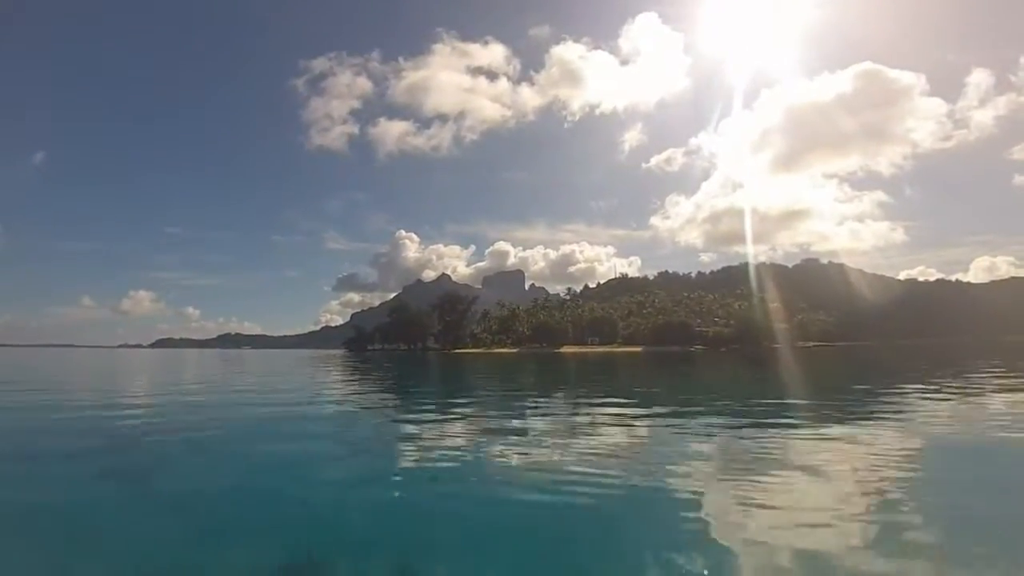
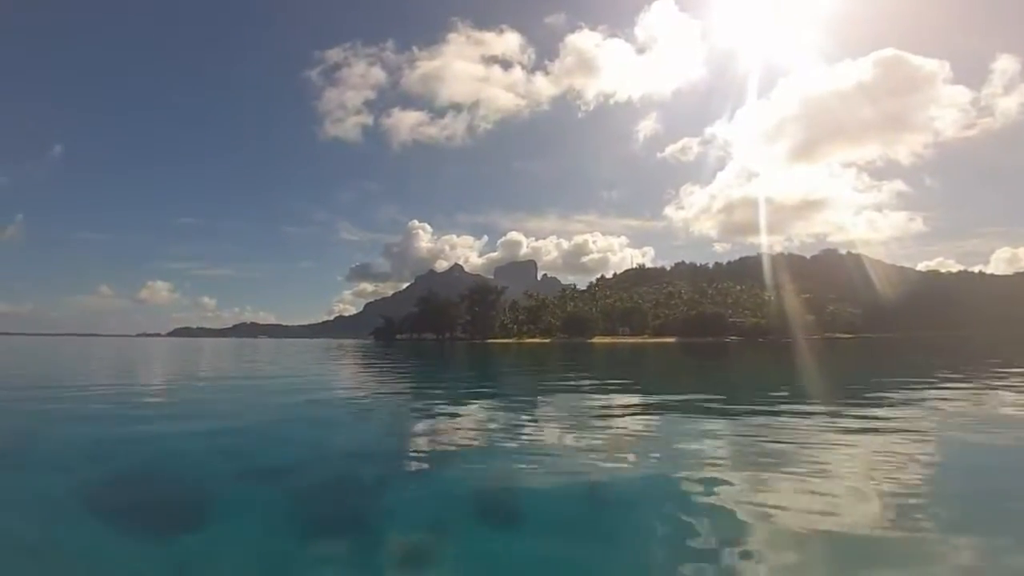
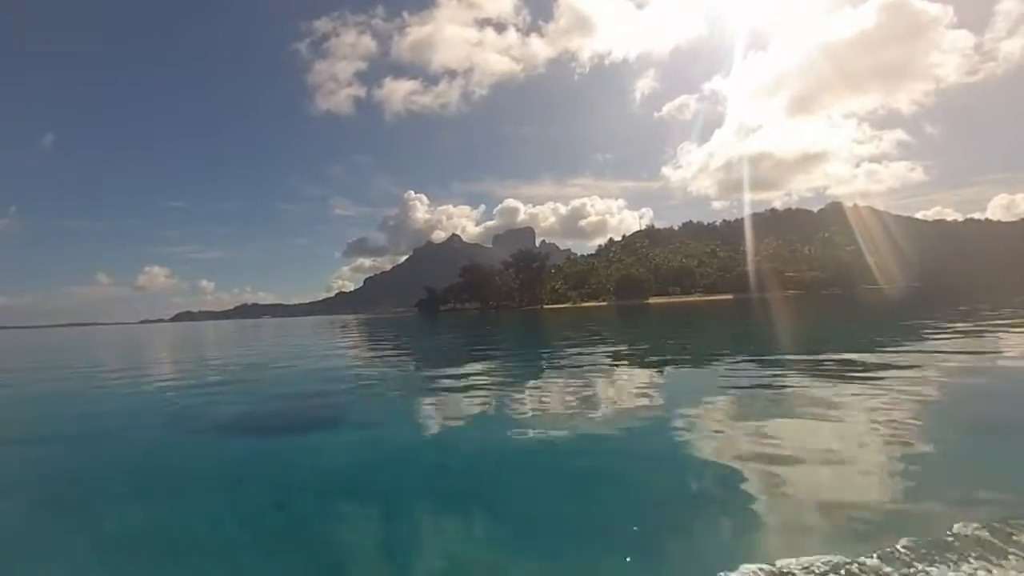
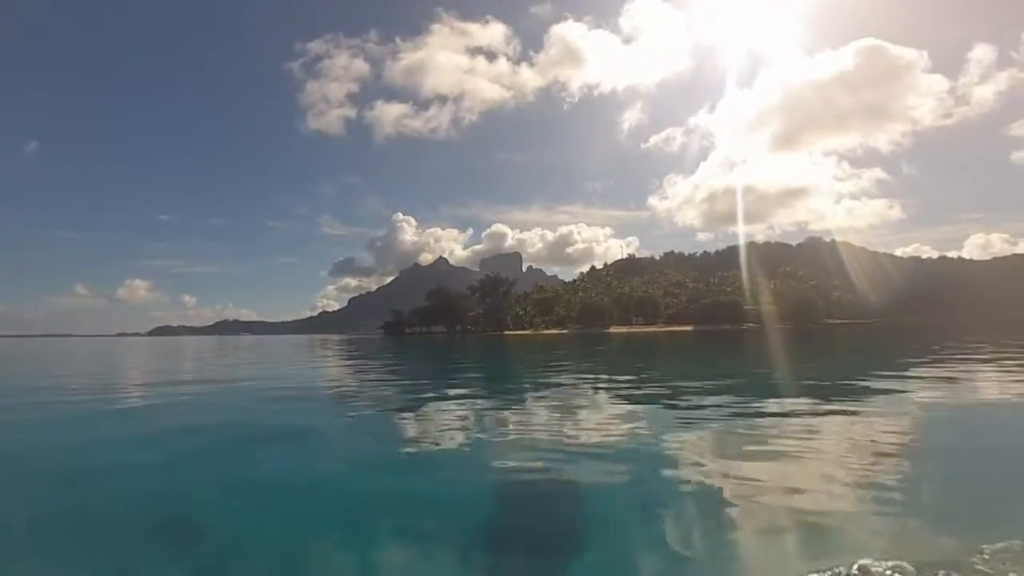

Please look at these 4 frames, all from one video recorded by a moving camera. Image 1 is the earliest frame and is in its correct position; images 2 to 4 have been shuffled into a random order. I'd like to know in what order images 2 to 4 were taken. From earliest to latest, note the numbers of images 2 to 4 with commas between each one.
2, 4, 3
